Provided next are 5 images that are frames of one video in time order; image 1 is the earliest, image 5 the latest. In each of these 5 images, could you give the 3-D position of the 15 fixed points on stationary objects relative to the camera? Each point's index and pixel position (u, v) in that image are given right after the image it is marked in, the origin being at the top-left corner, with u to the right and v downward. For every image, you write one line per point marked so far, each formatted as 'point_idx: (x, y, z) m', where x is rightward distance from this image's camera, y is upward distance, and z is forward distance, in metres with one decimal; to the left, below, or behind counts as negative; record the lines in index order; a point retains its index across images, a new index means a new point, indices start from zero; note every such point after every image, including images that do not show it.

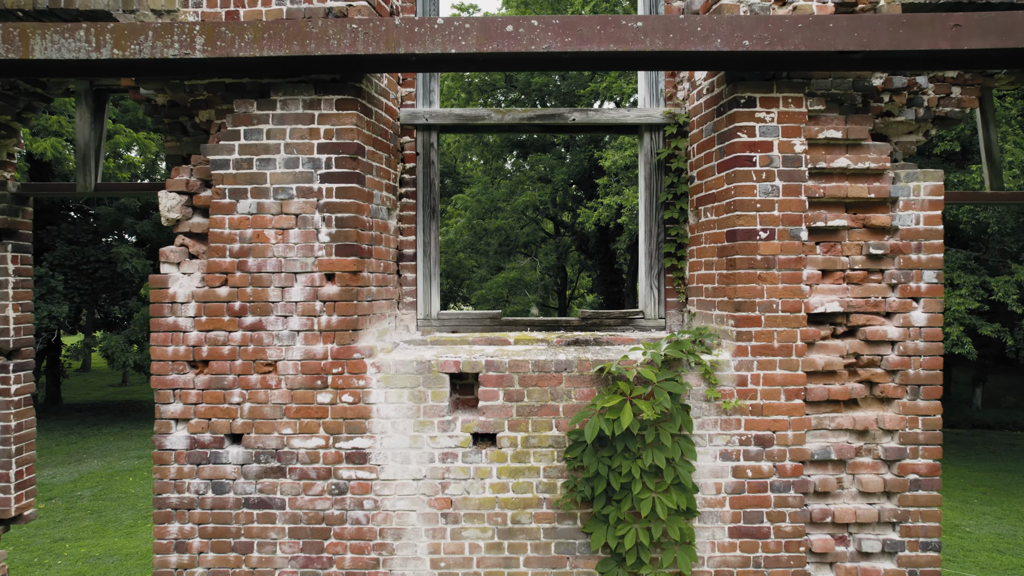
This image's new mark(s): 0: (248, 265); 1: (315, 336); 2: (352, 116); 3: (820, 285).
0: (-1.3, +0.1, +2.6) m
1: (-0.9, -0.2, +2.6) m
2: (-0.8, +0.8, +2.6) m
3: (+1.5, 0.0, +2.6) m
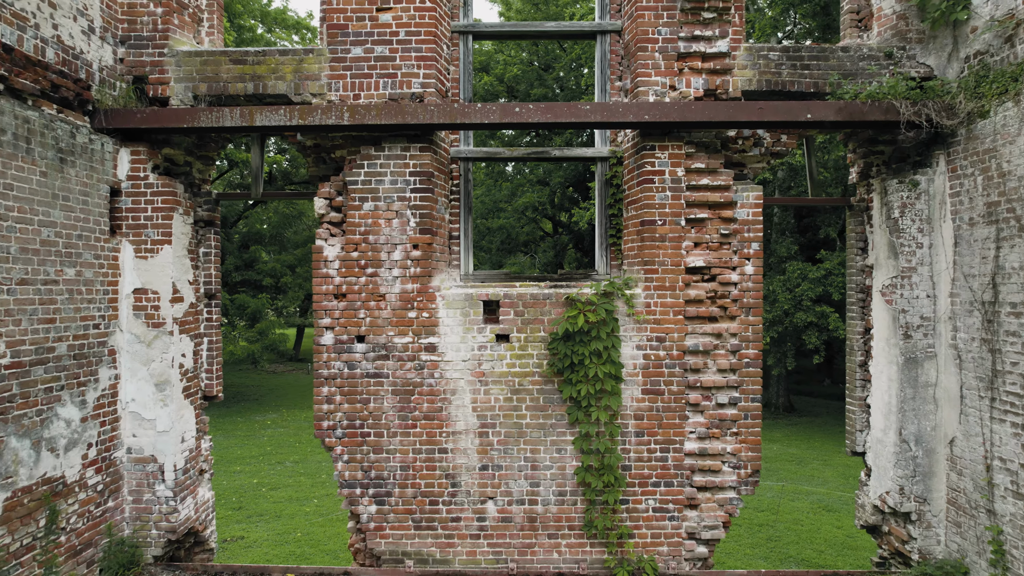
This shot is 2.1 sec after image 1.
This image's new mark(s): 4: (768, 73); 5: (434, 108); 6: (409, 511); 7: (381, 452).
0: (-1.2, +0.4, +4.6) m
1: (-0.9, +0.1, +4.5) m
2: (-0.7, +1.1, +4.6) m
3: (+1.5, +0.3, +4.5) m
4: (+2.2, +1.8, +4.6) m
5: (-0.6, +1.5, +4.4) m
6: (-0.9, -1.9, +4.5) m
7: (-1.1, -1.4, +4.5) m
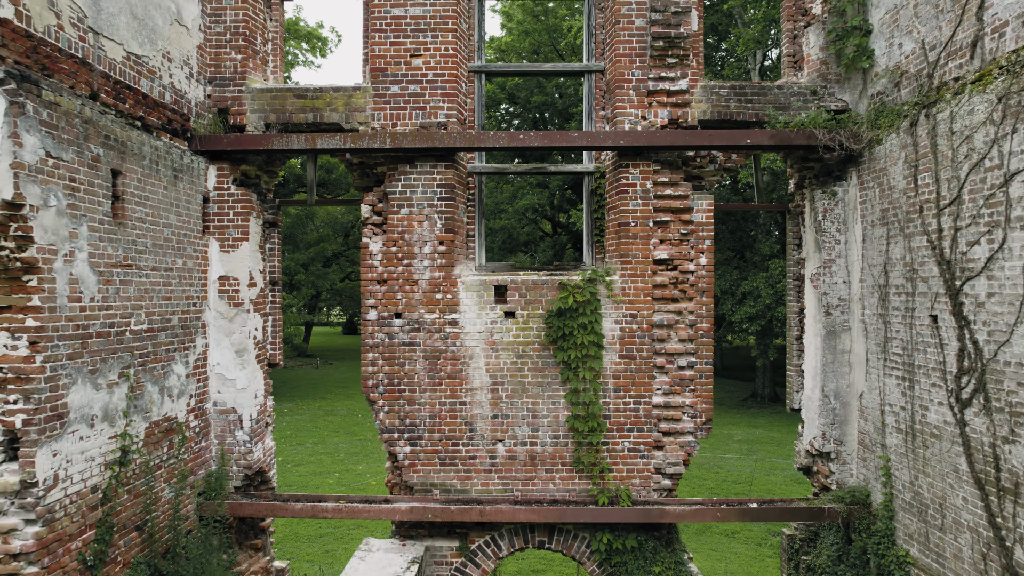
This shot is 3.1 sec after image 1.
0: (-1.2, +0.5, +5.8) m
1: (-0.8, +0.2, +5.8) m
2: (-0.7, +1.3, +5.8) m
3: (+1.6, +0.4, +5.8) m
4: (+2.2, +2.0, +5.8) m
5: (-0.6, +1.6, +5.6) m
6: (-0.8, -1.7, +5.7) m
7: (-1.1, -1.2, +5.8) m
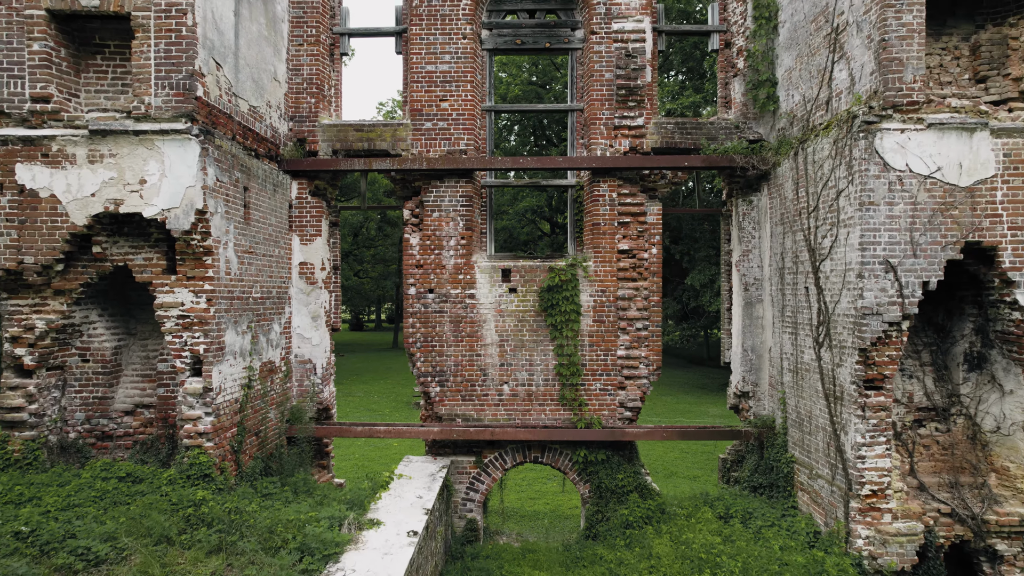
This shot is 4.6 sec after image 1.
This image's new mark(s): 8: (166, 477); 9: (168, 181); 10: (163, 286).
0: (-1.1, +0.8, +7.9) m
1: (-0.8, +0.5, +7.8) m
2: (-0.6, +1.5, +7.9) m
3: (+1.6, +0.7, +7.8) m
4: (+2.3, +2.2, +7.9) m
5: (-0.5, +1.9, +7.7) m
6: (-0.8, -1.5, +7.8) m
7: (-1.0, -1.0, +7.8) m
8: (-3.5, -1.9, +5.5) m
9: (-3.5, +1.1, +5.5) m
10: (-3.7, 0.0, +5.7) m
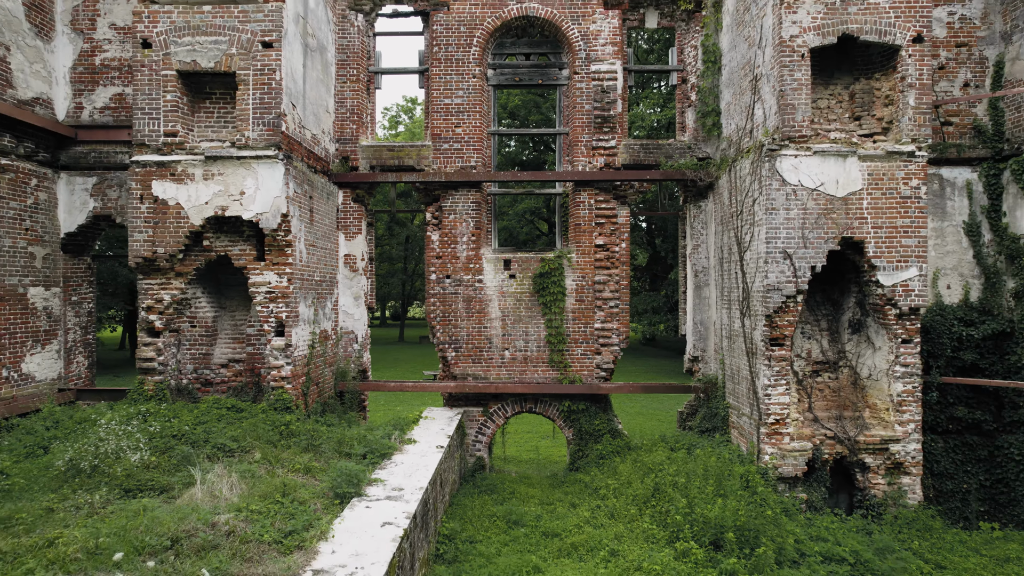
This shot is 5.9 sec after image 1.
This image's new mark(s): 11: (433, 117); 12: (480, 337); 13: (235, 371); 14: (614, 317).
0: (-1.1, +1.0, +9.9) m
1: (-0.8, +0.7, +9.9) m
2: (-0.6, +1.8, +9.9) m
3: (+1.6, +0.9, +9.9) m
4: (+2.3, +2.5, +9.9) m
5: (-0.6, +2.1, +9.7) m
6: (-0.8, -1.3, +9.8) m
7: (-1.0, -0.8, +9.9) m
8: (-3.5, -1.7, +7.5) m
9: (-3.5, +1.3, +7.5) m
10: (-3.7, +0.3, +7.8) m
11: (-1.5, +3.2, +9.9) m
12: (-0.6, -0.9, +9.9) m
13: (-4.3, -1.3, +8.3) m
14: (+1.9, -0.6, +9.8) m
